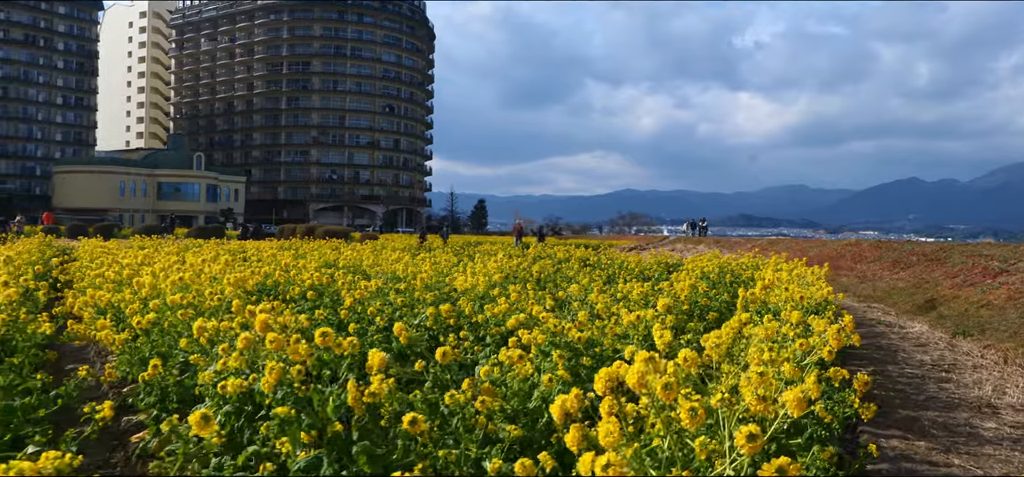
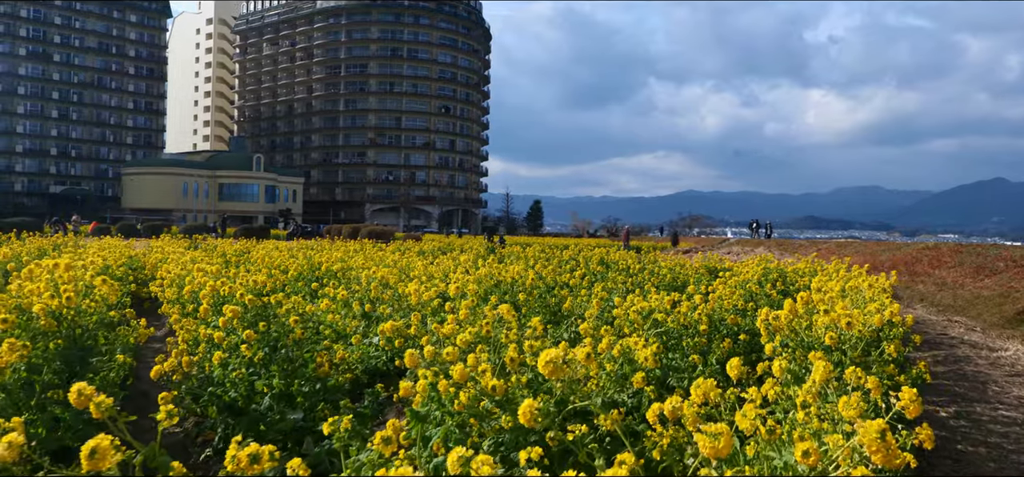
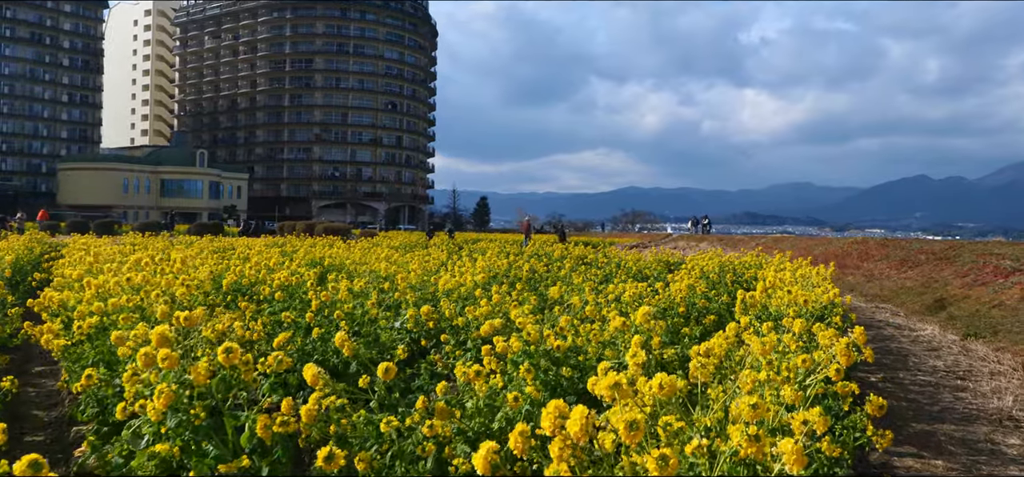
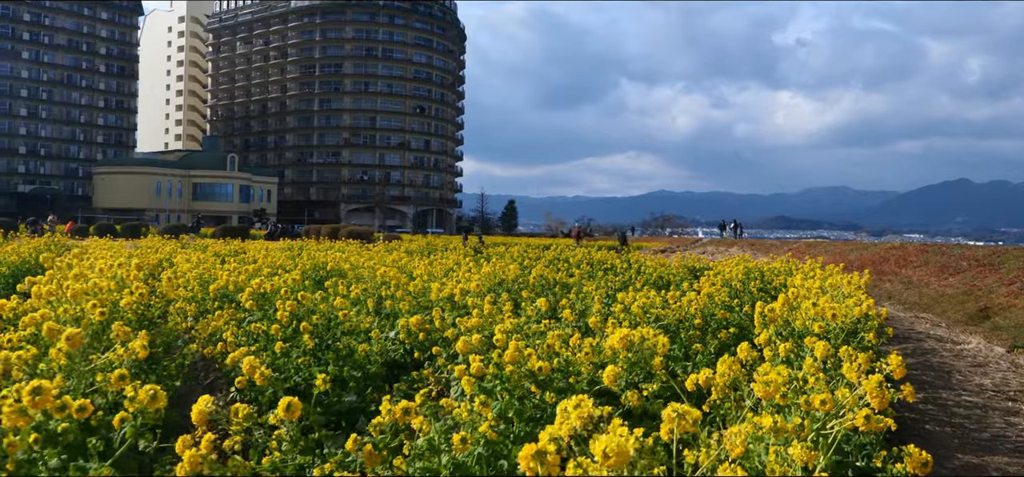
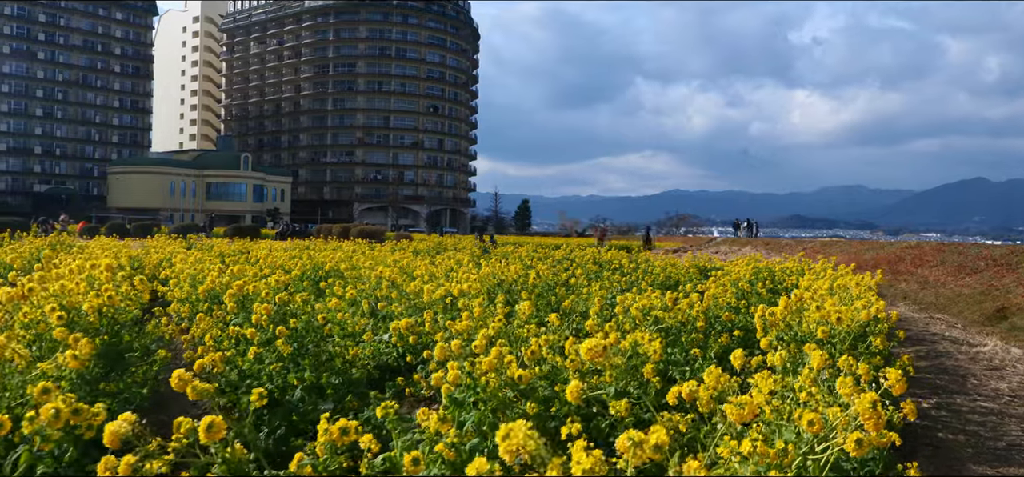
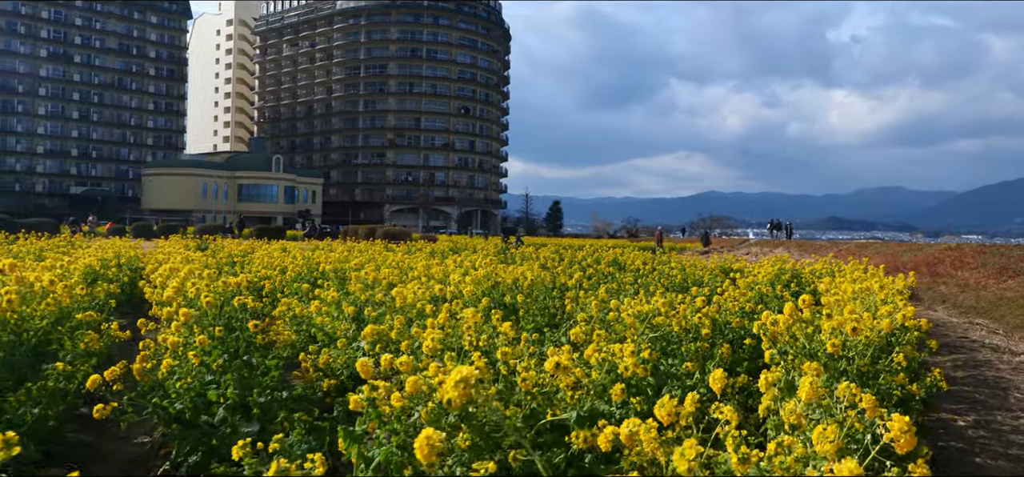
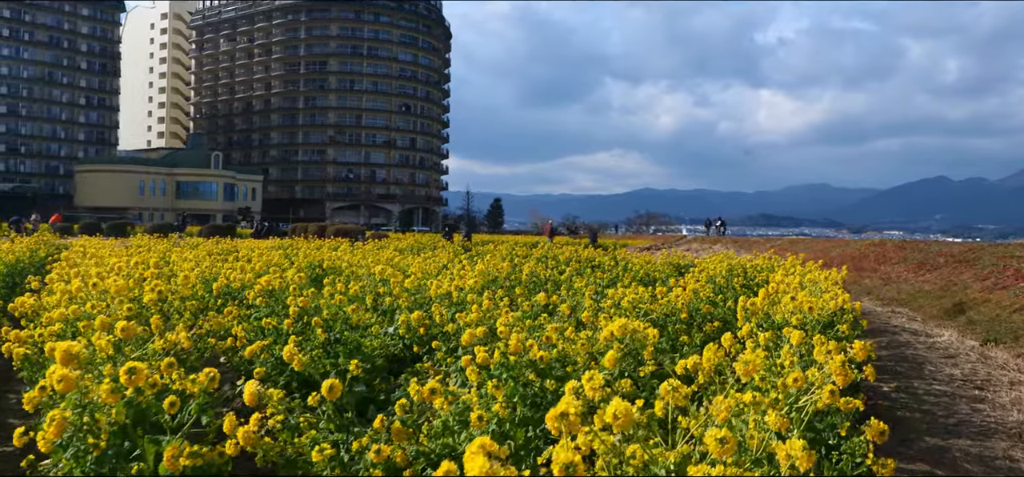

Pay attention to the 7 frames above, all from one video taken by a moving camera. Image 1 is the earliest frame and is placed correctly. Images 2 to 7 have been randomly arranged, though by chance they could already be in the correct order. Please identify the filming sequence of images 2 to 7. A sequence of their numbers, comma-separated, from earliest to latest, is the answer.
3, 7, 4, 5, 2, 6
